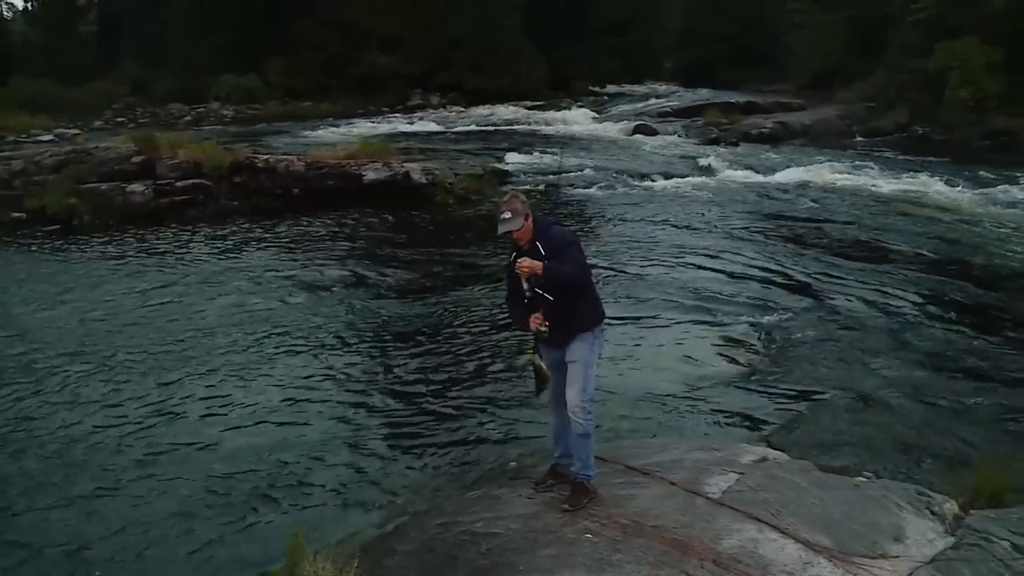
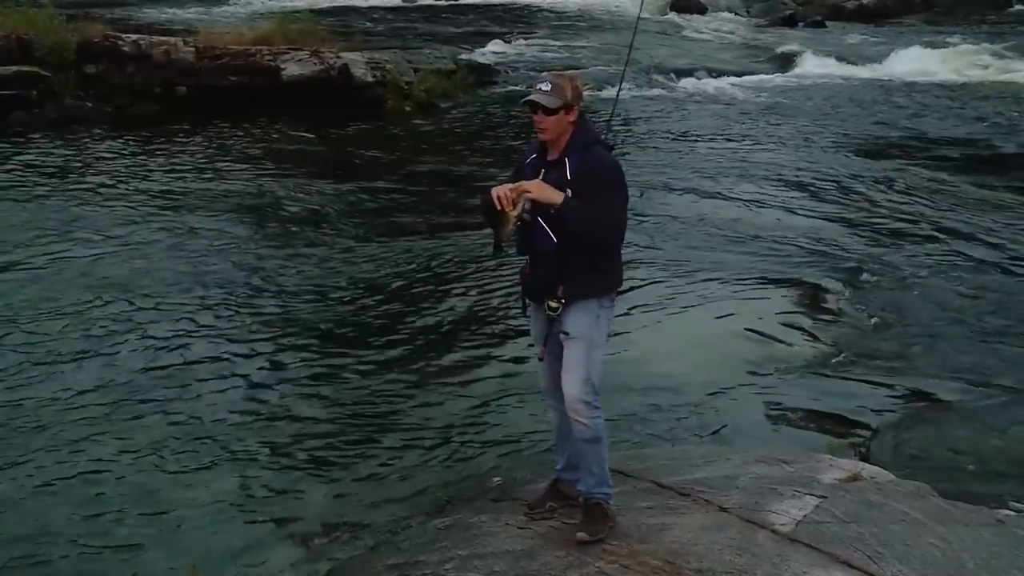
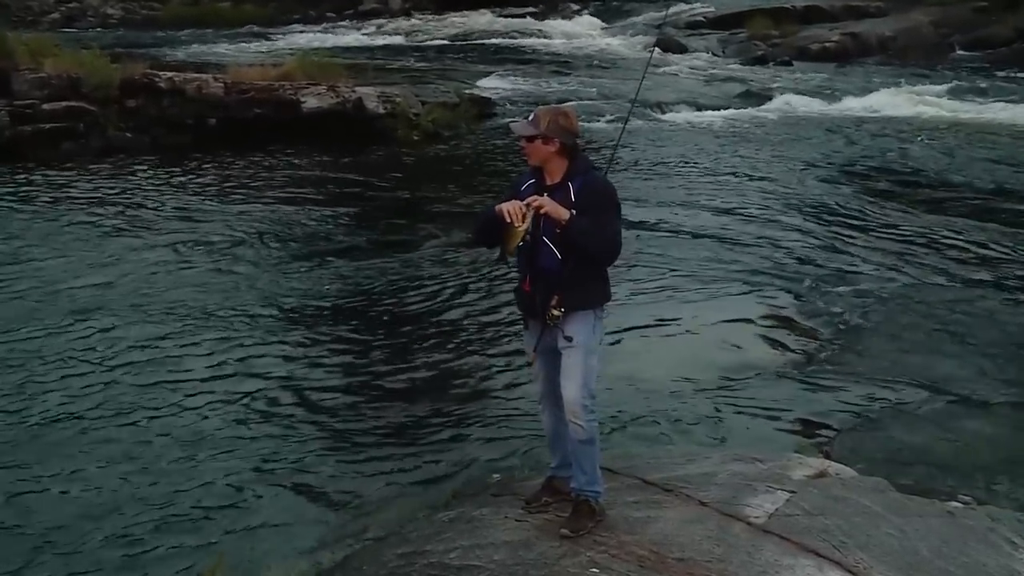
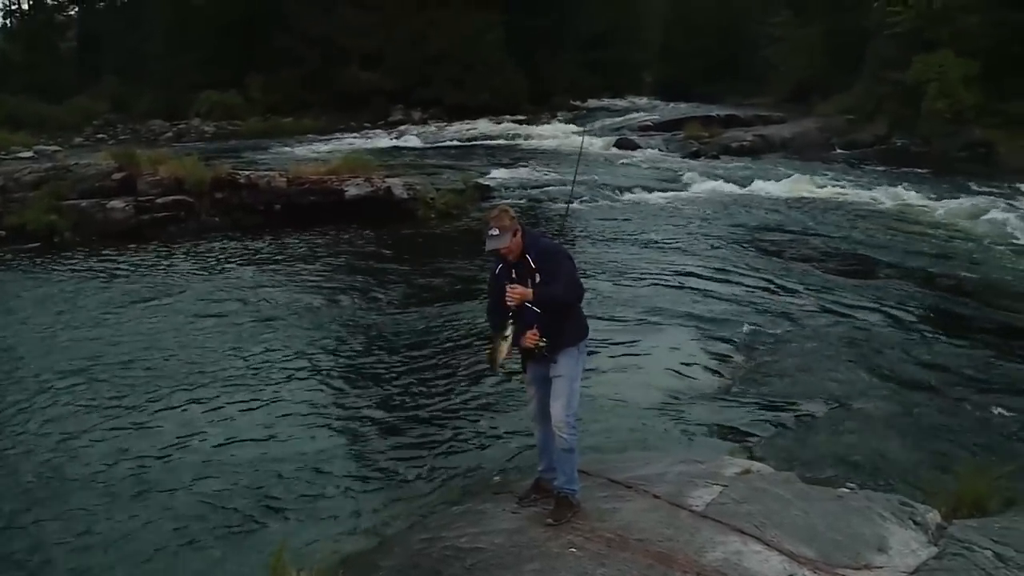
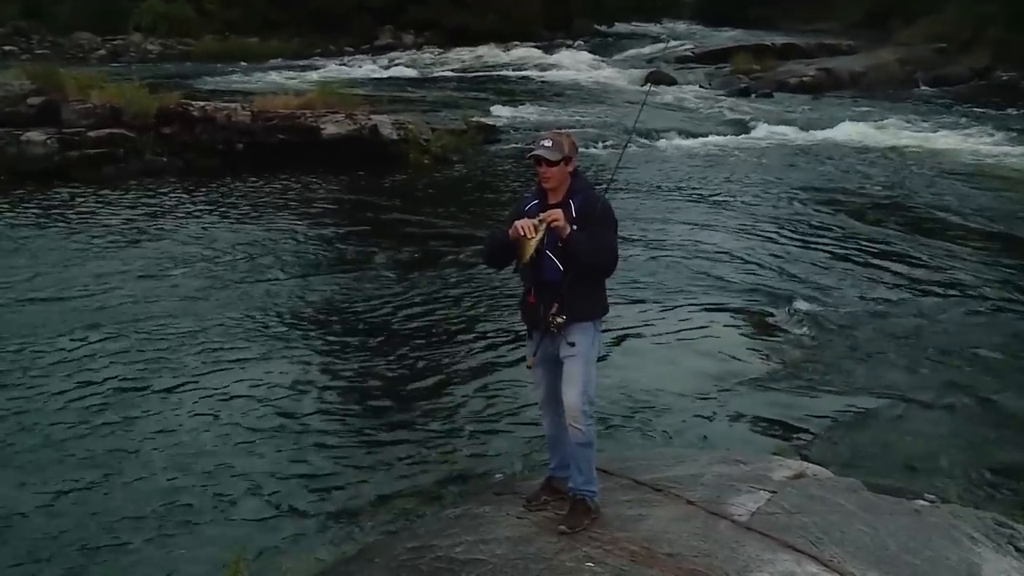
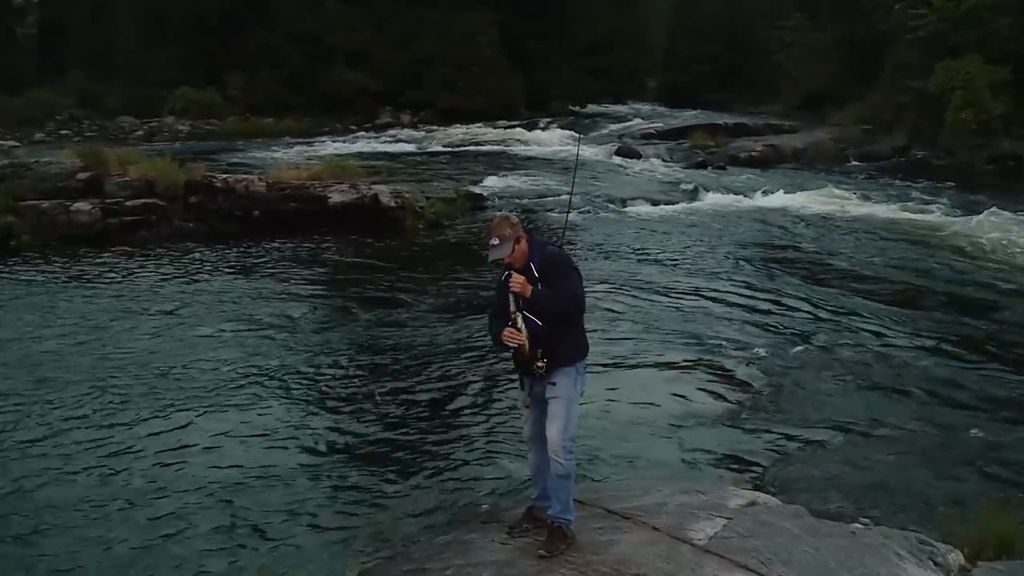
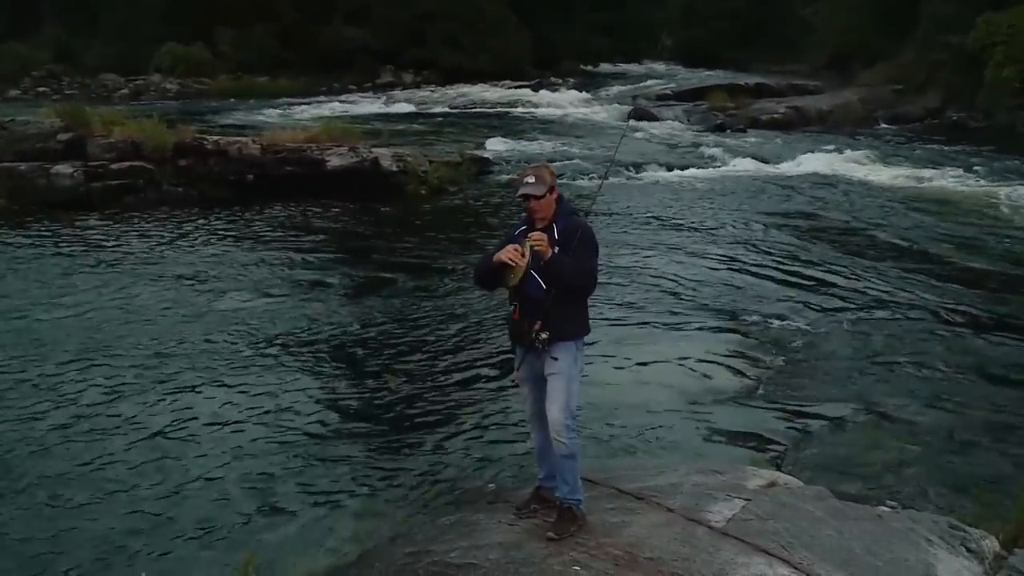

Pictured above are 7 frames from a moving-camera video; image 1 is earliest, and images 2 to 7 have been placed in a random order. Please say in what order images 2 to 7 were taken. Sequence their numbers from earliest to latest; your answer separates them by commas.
4, 6, 7, 5, 3, 2
